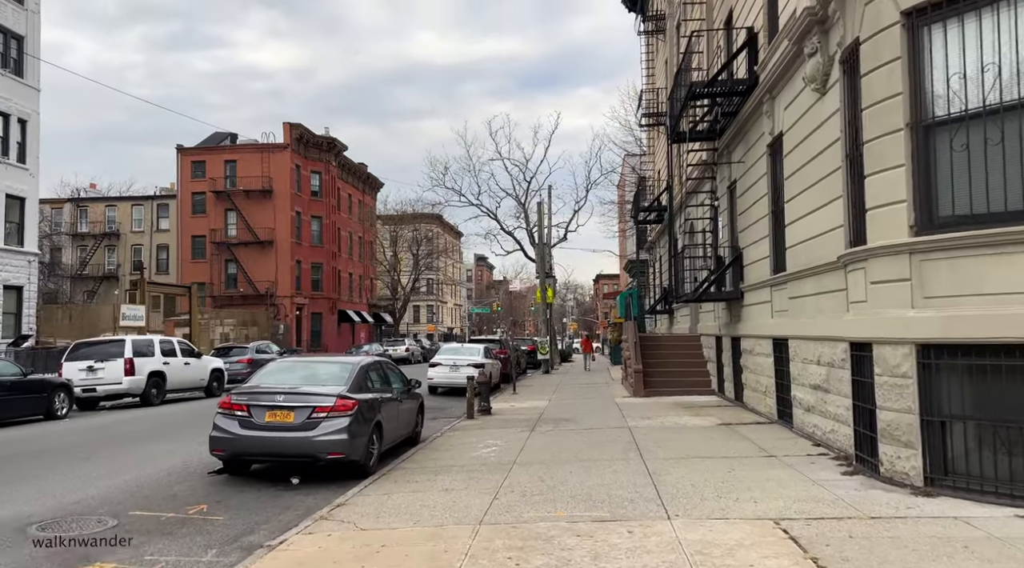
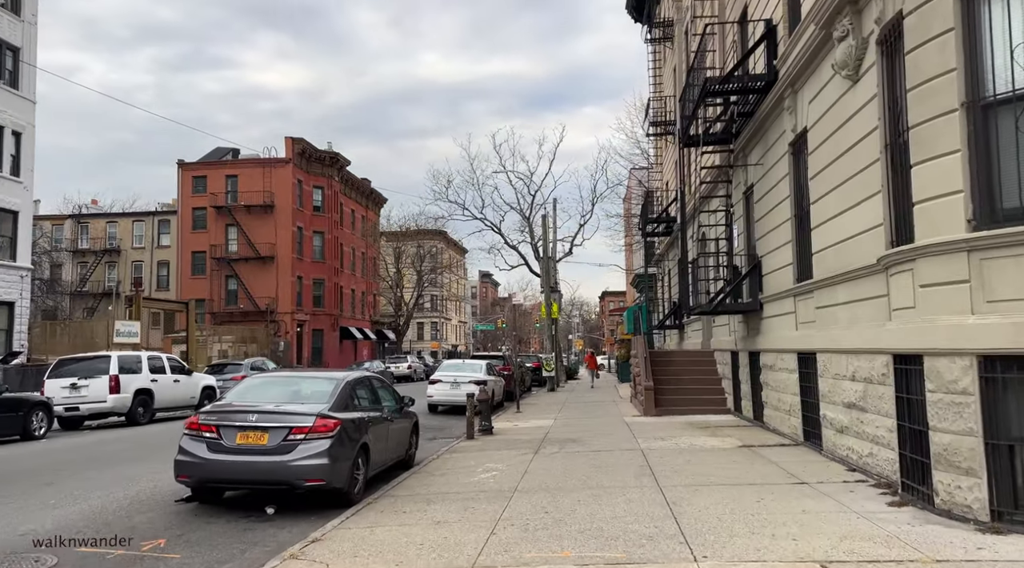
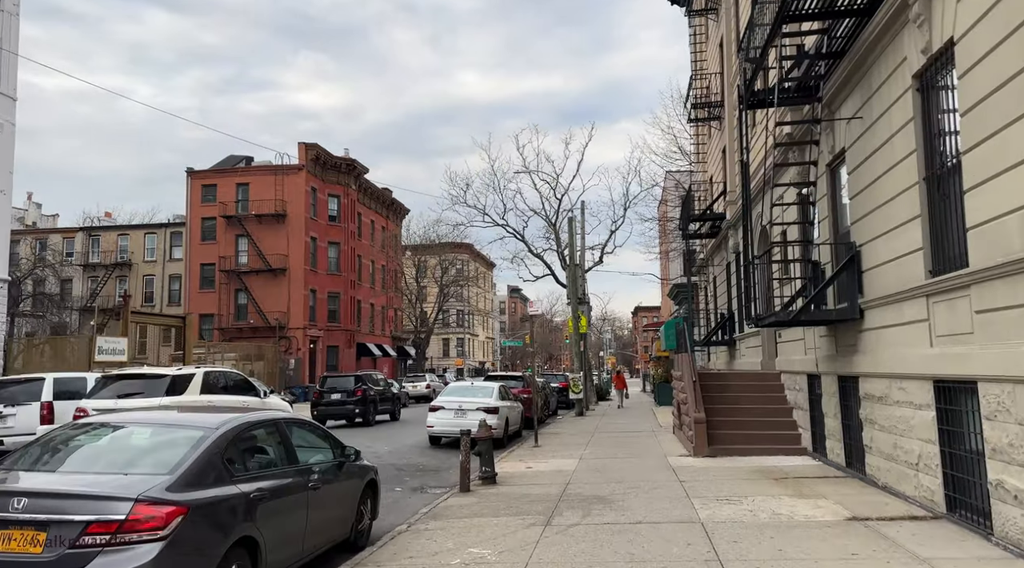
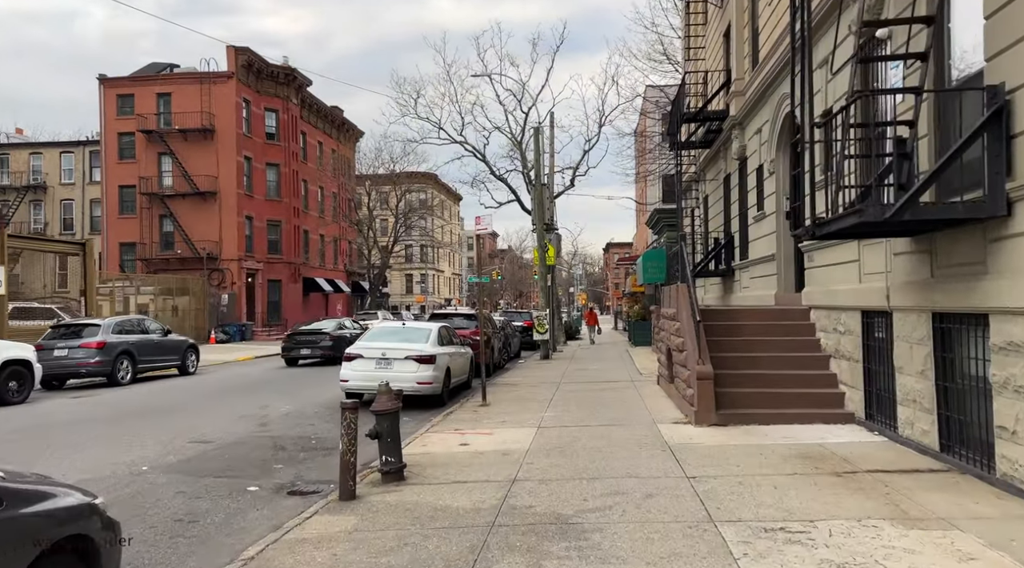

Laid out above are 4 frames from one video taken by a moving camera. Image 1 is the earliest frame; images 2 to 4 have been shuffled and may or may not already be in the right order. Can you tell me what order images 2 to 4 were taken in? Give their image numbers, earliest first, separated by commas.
2, 3, 4
